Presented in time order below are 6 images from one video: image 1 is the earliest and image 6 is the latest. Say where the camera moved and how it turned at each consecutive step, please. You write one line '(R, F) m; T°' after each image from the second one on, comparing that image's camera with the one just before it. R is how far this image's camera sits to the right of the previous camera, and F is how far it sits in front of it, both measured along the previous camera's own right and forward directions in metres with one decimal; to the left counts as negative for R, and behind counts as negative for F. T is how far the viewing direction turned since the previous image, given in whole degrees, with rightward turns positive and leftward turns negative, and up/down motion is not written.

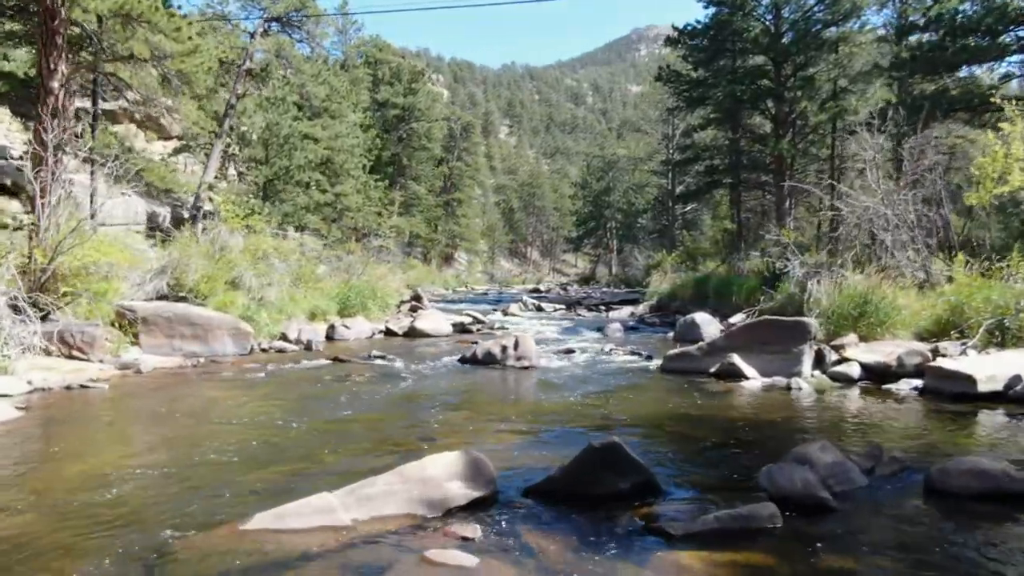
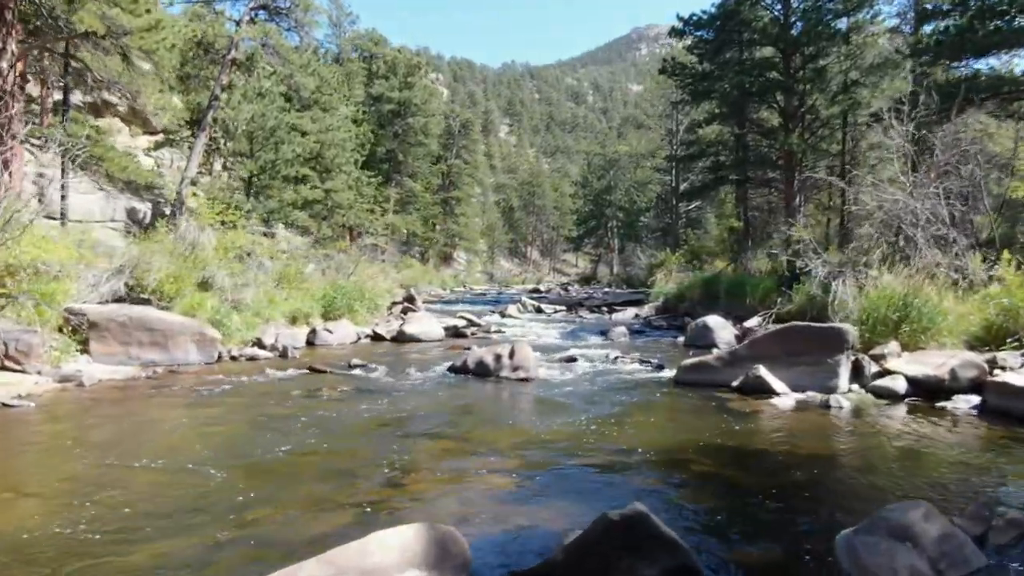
(+0.1, +1.3) m; 0°
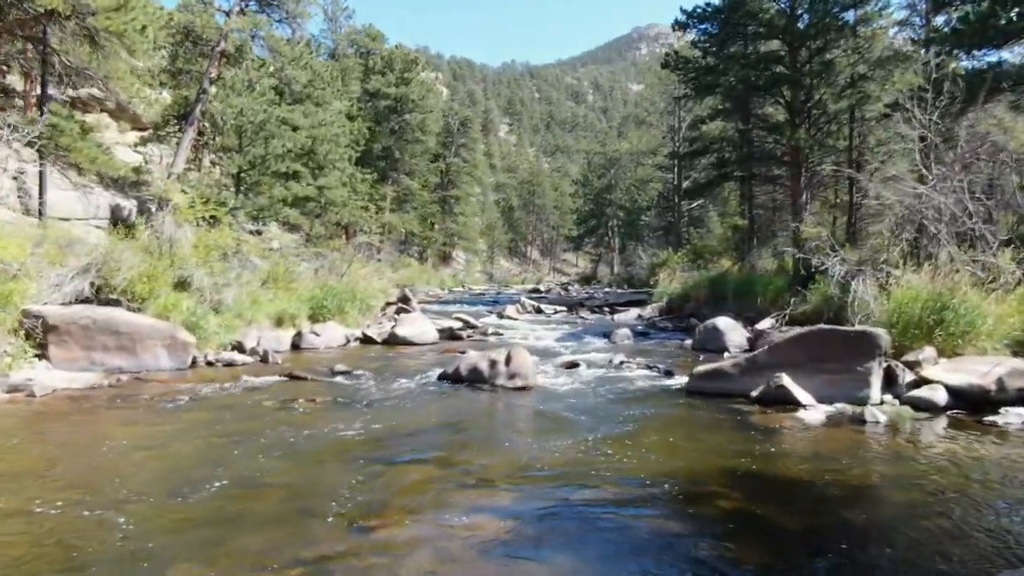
(0.0, +0.9) m; 0°
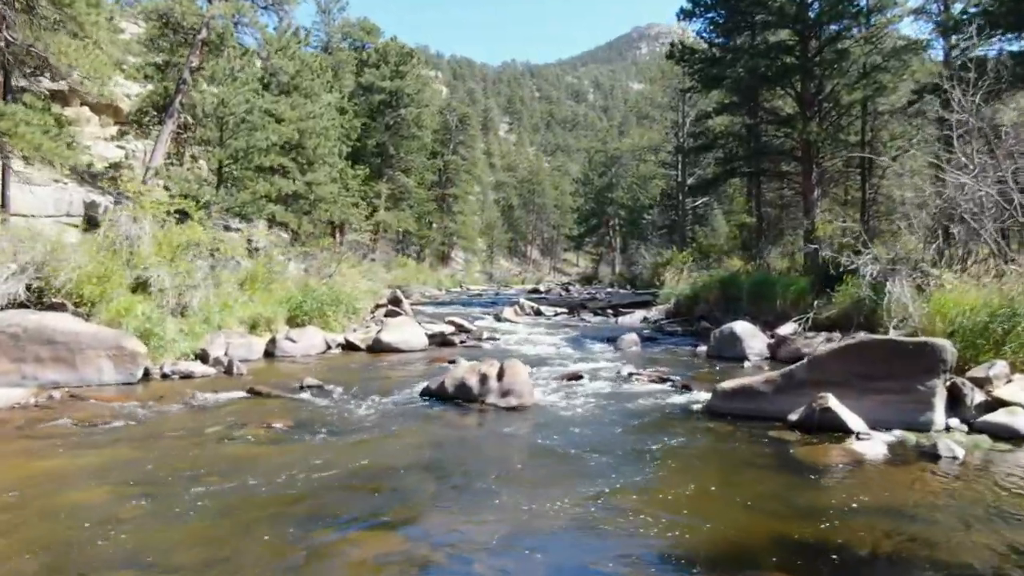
(+0.1, +1.4) m; 0°
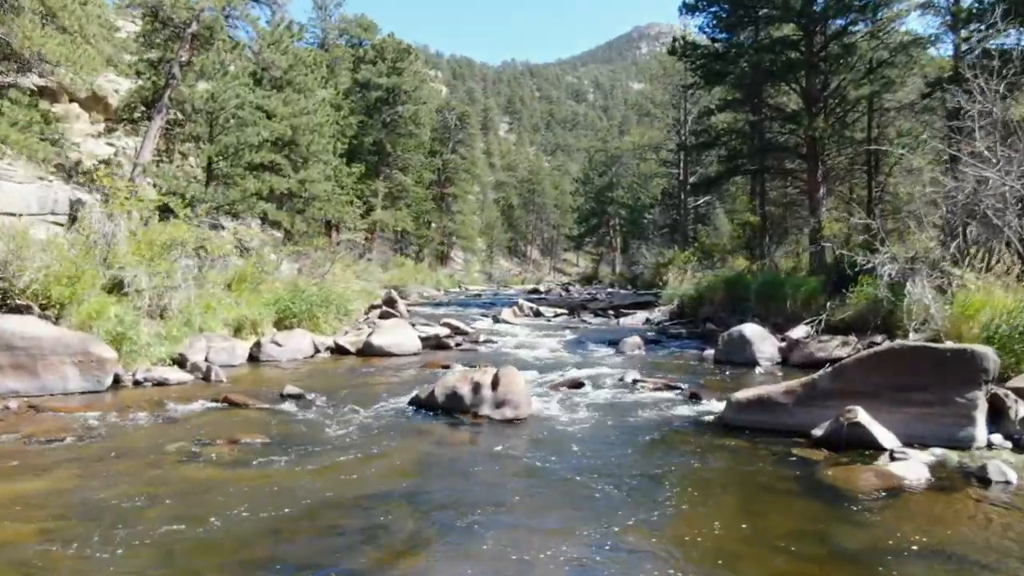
(0.0, +0.7) m; 0°
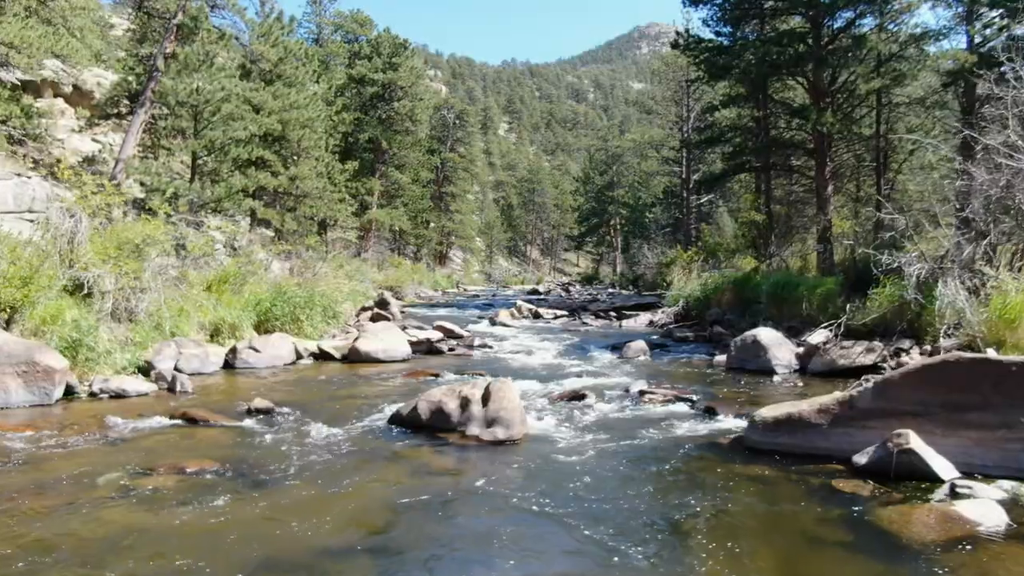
(+0.1, +0.9) m; 0°
